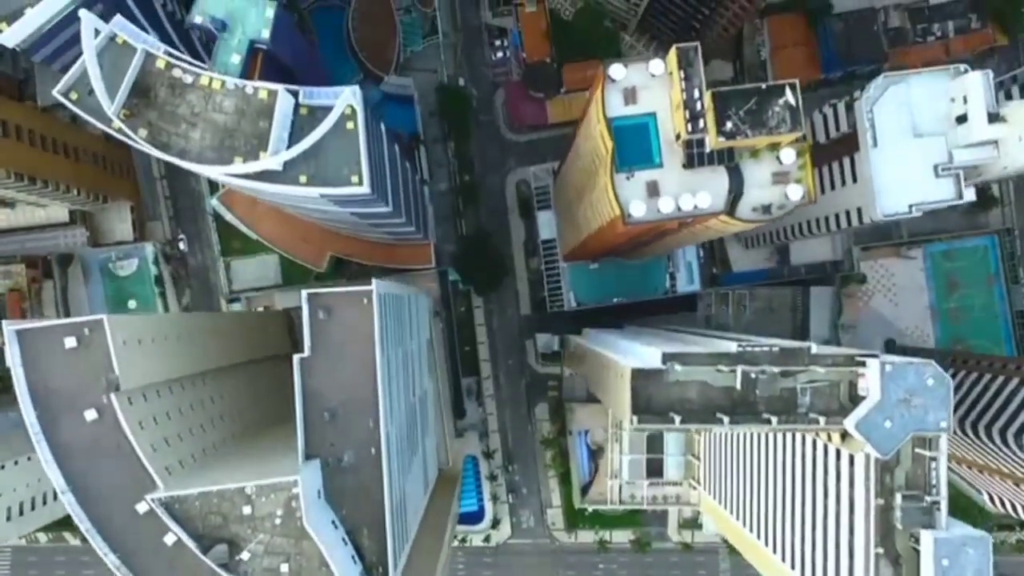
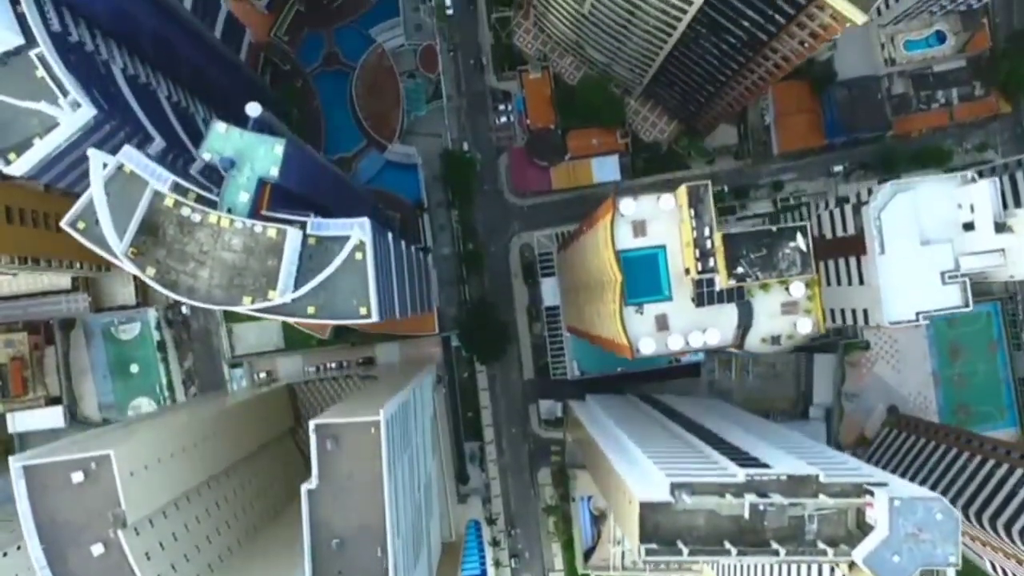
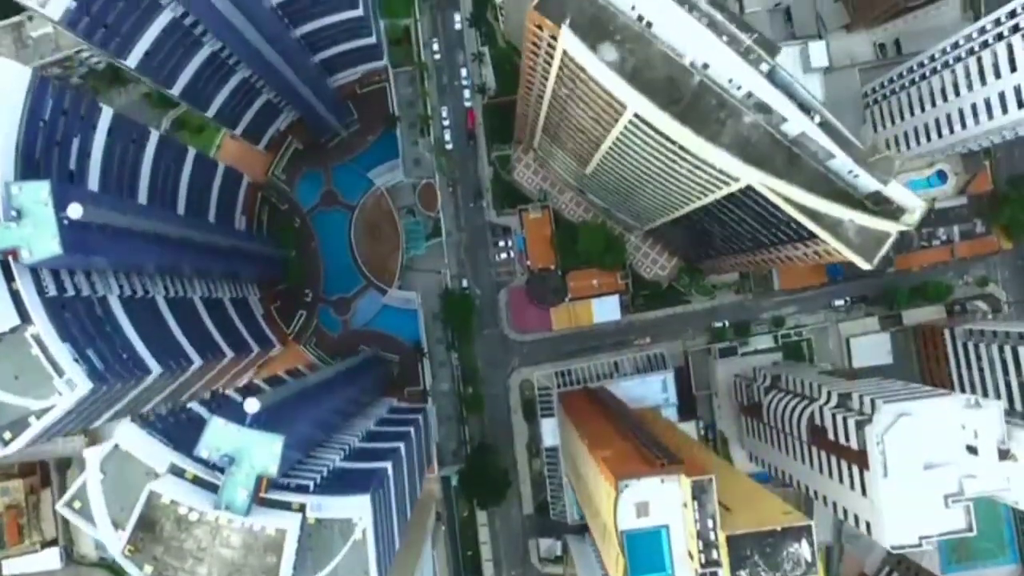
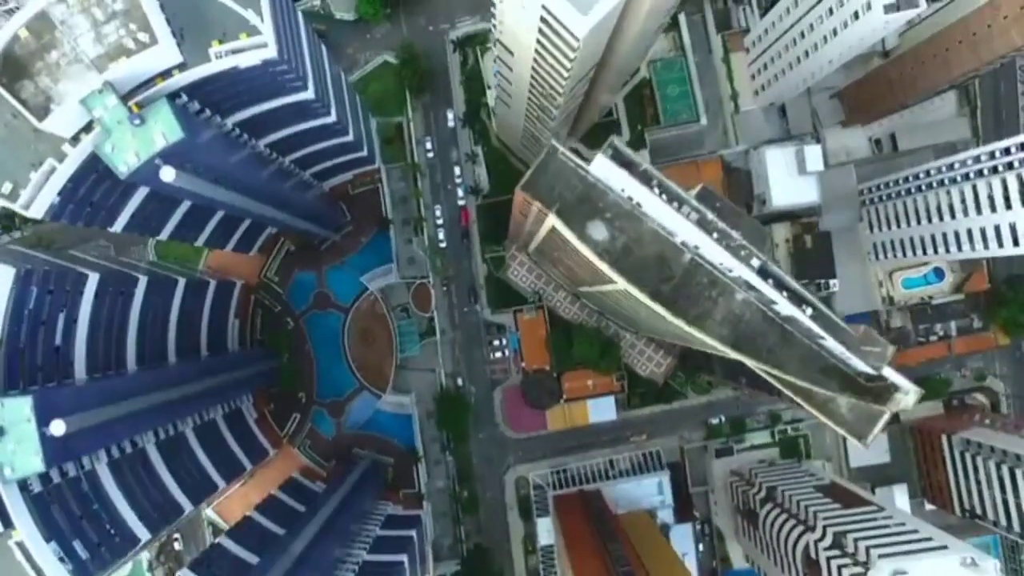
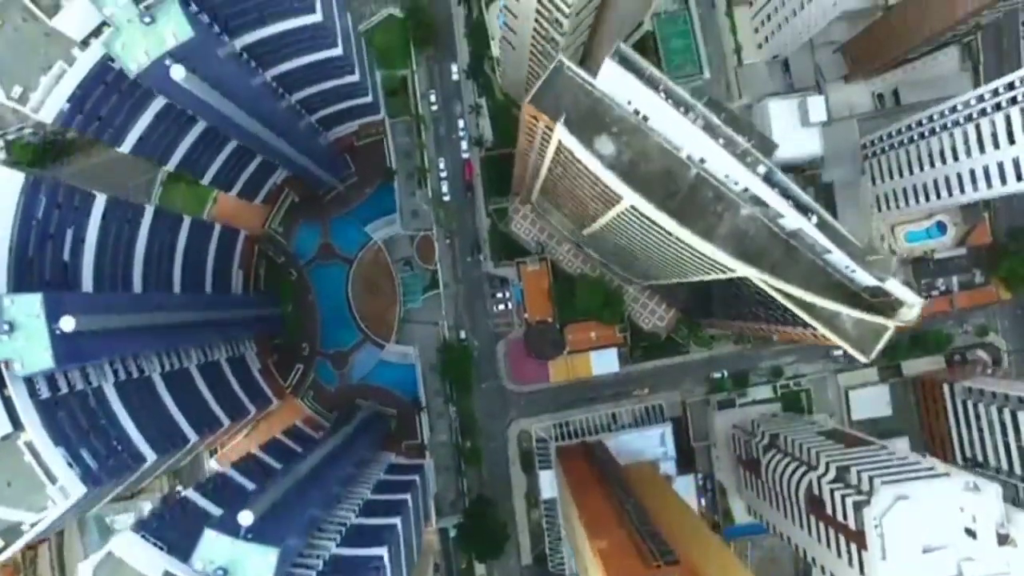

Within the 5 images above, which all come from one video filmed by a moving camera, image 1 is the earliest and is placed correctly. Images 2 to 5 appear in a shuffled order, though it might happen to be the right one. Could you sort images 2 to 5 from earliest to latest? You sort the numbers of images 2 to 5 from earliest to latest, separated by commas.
2, 3, 5, 4
